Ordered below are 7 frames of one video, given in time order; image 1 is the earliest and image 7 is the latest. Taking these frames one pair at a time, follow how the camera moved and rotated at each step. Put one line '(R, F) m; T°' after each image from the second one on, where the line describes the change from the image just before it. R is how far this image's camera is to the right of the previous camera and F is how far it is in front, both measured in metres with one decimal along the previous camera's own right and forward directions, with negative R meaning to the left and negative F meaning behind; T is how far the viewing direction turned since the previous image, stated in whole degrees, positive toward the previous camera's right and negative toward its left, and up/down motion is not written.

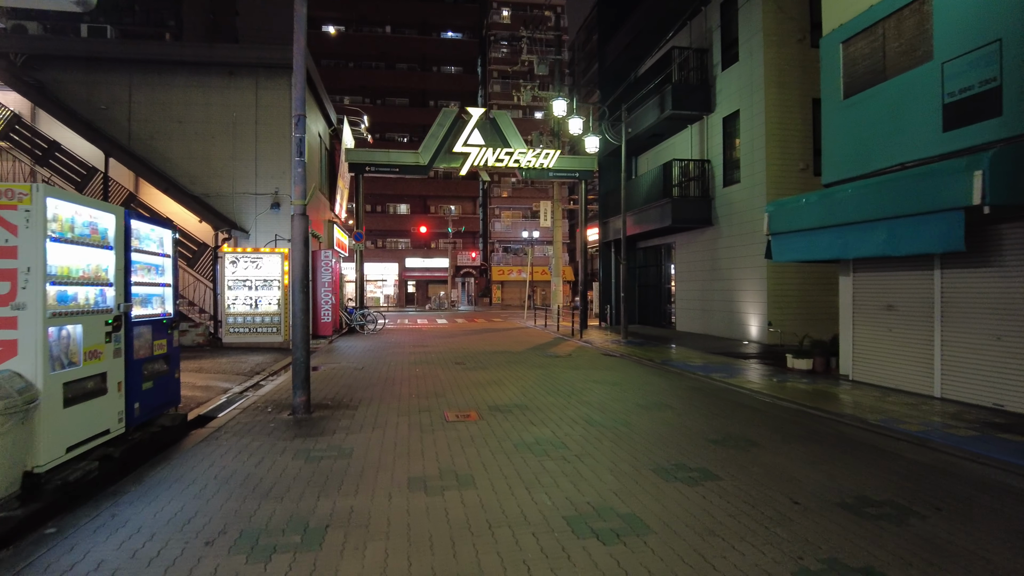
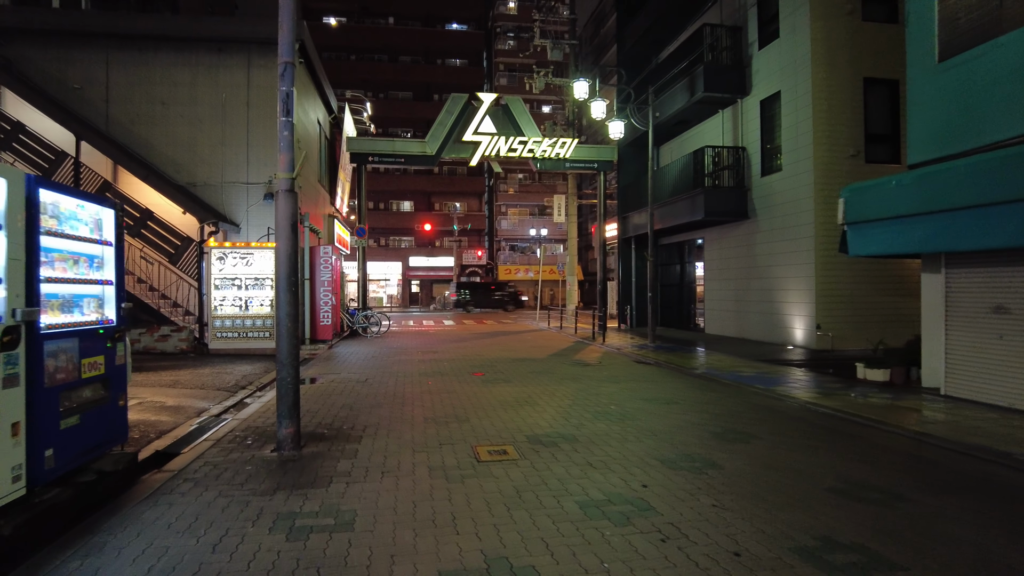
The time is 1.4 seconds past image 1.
(-0.4, +1.7) m; 0°
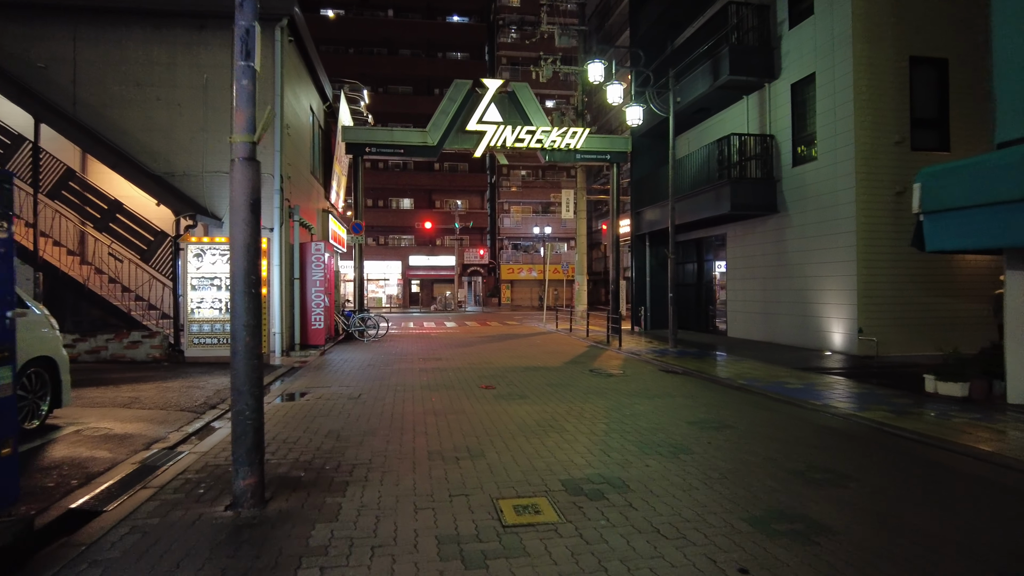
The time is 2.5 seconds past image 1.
(-0.2, +1.4) m; 0°
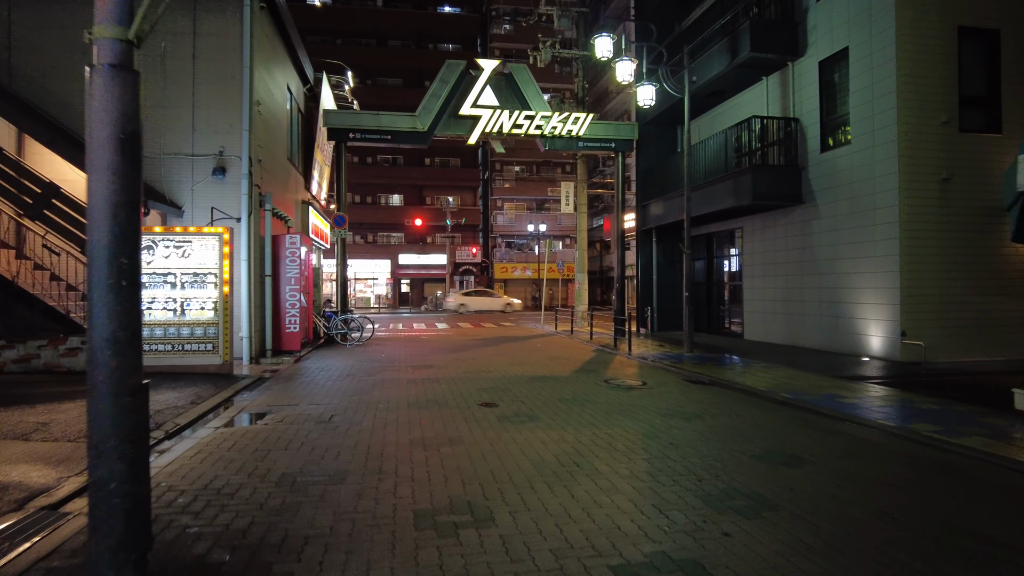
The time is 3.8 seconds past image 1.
(-0.2, +1.6) m; +1°
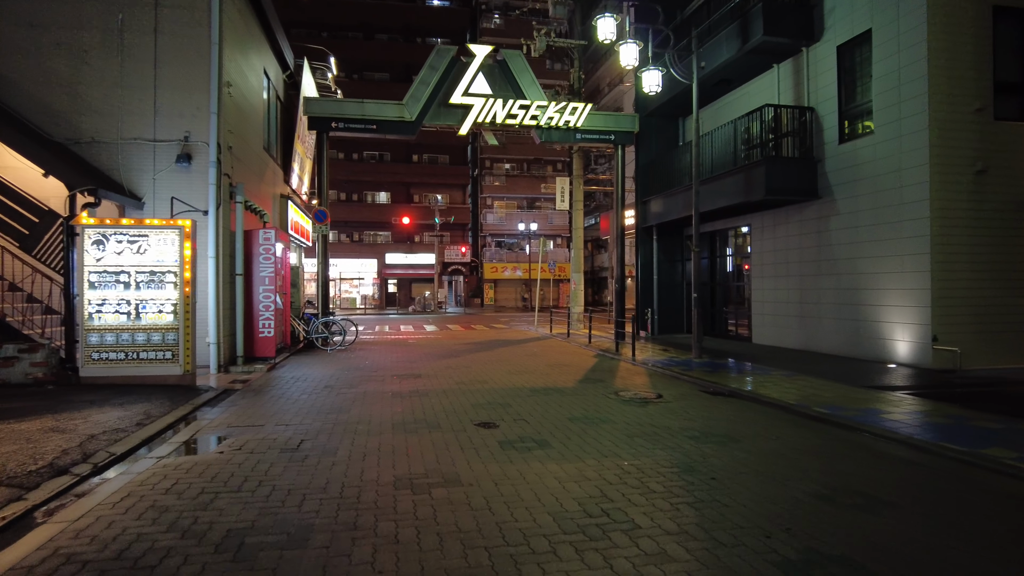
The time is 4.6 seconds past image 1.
(-0.2, +1.1) m; +1°
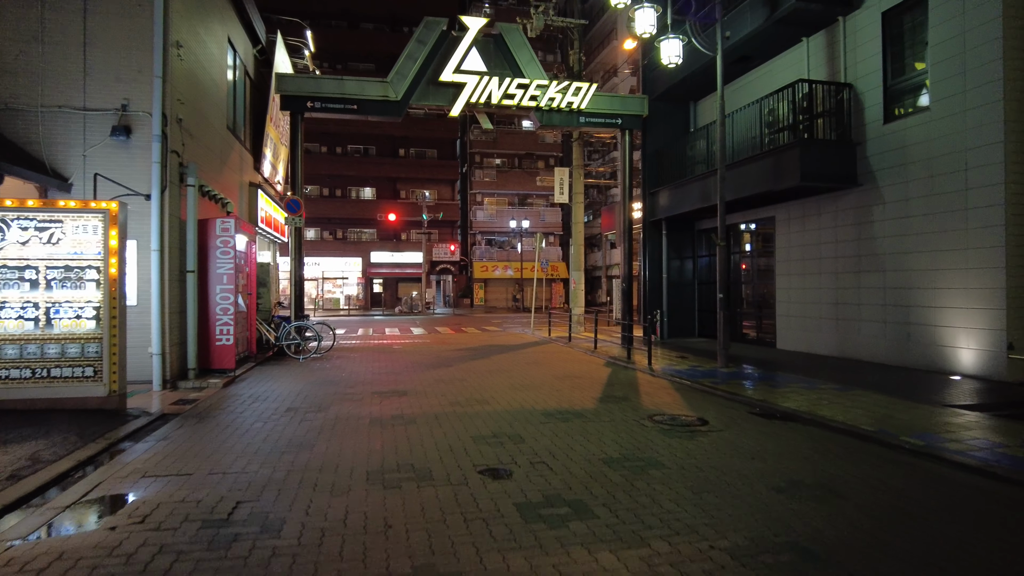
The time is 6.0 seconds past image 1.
(-0.2, +1.8) m; +1°
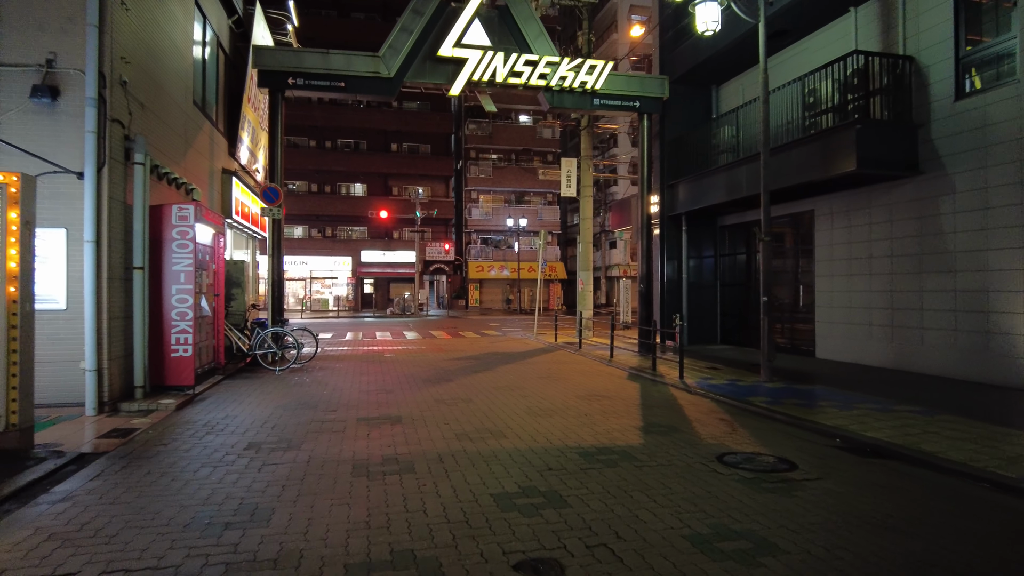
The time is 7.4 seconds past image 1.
(-0.3, +1.7) m; +1°
